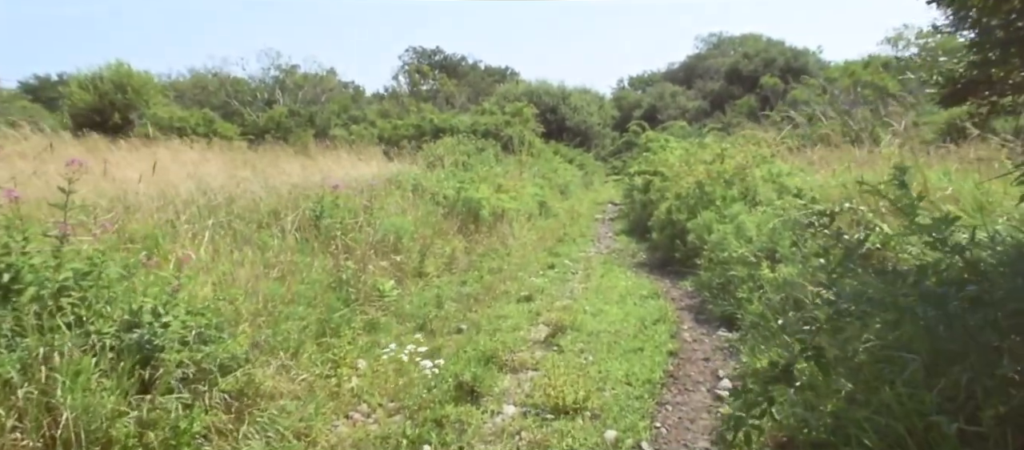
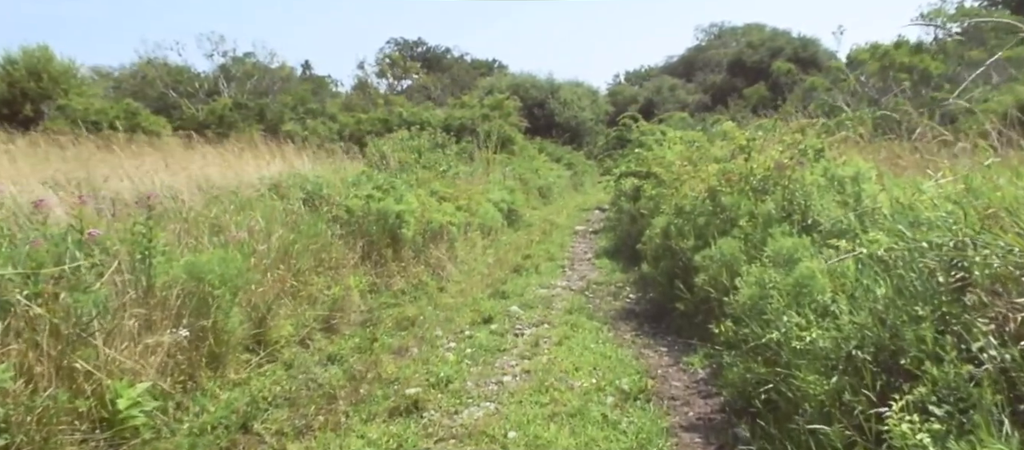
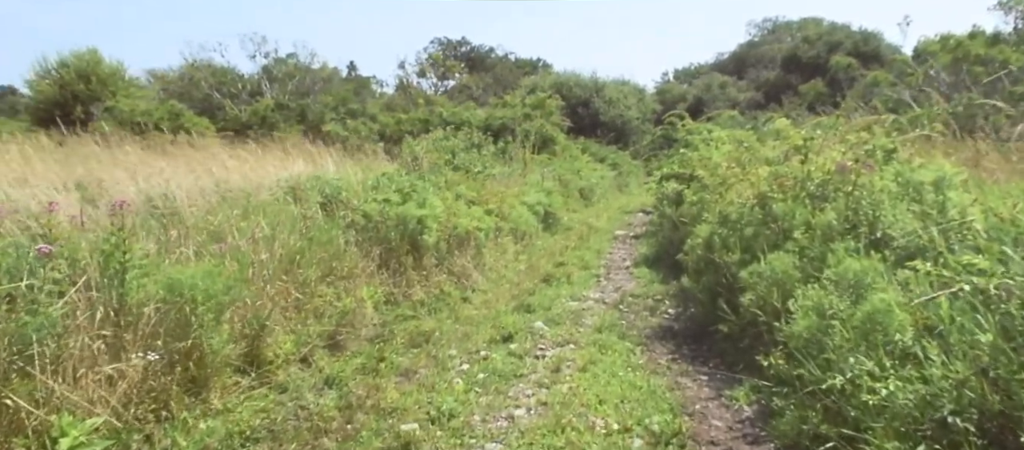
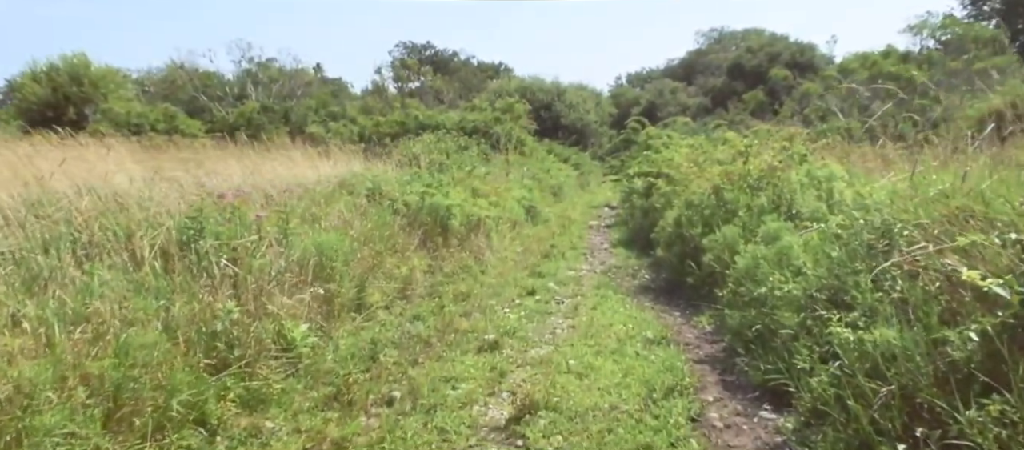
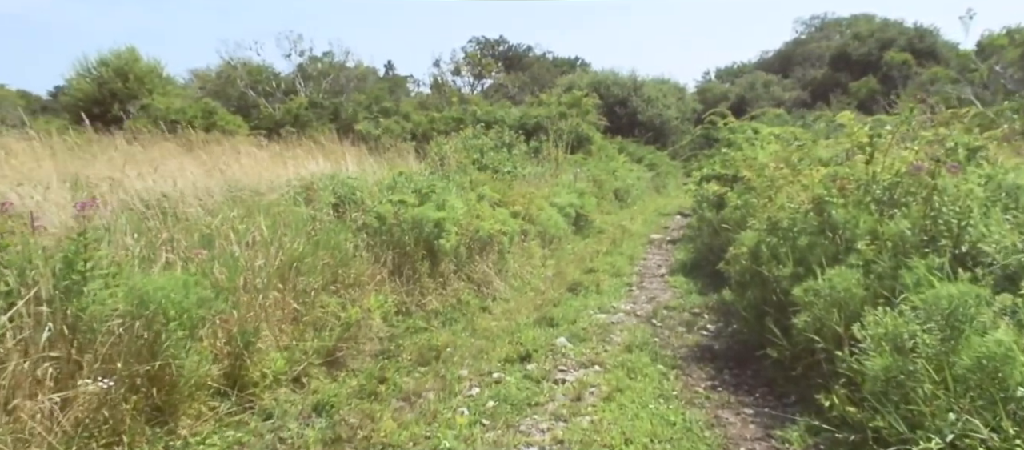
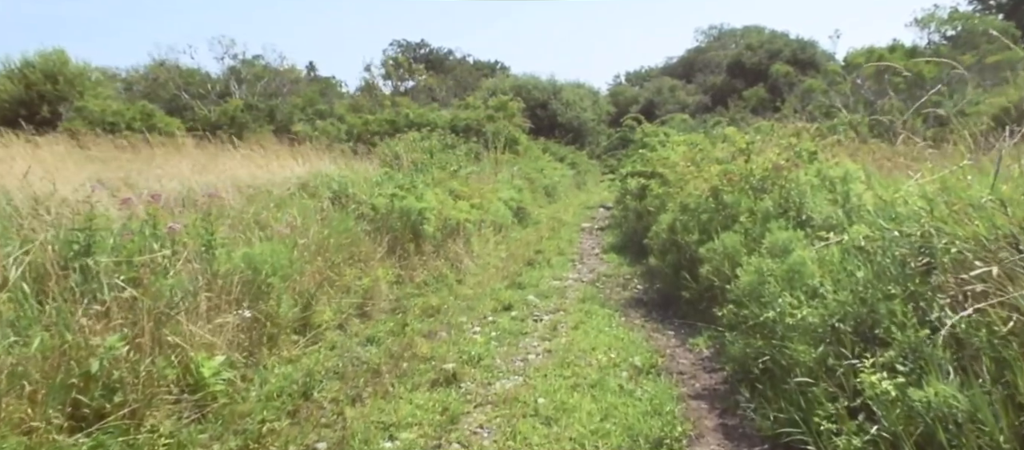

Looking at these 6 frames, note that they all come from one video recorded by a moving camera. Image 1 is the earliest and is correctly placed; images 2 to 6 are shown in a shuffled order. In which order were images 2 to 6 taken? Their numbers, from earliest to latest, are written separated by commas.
4, 6, 2, 3, 5
